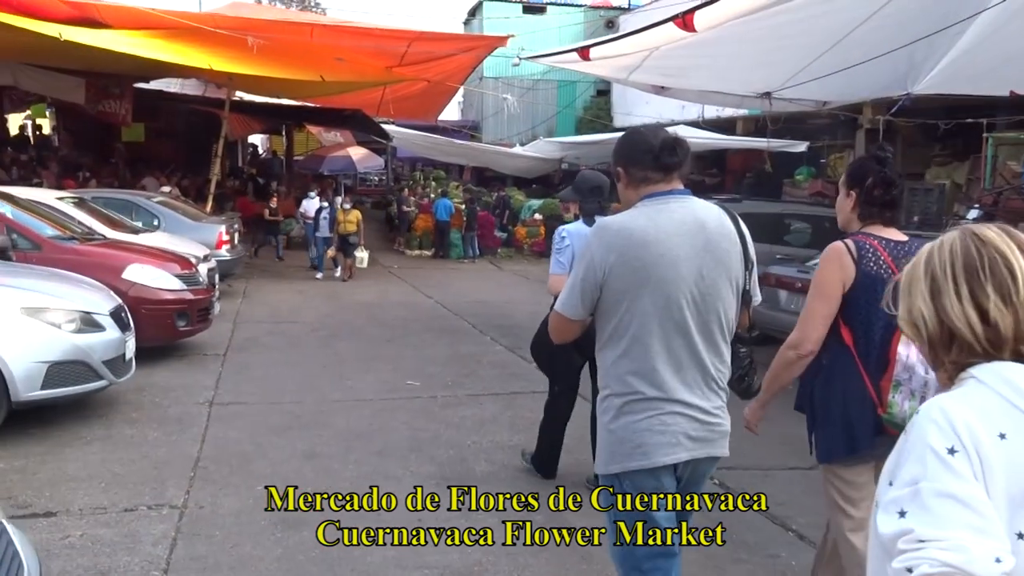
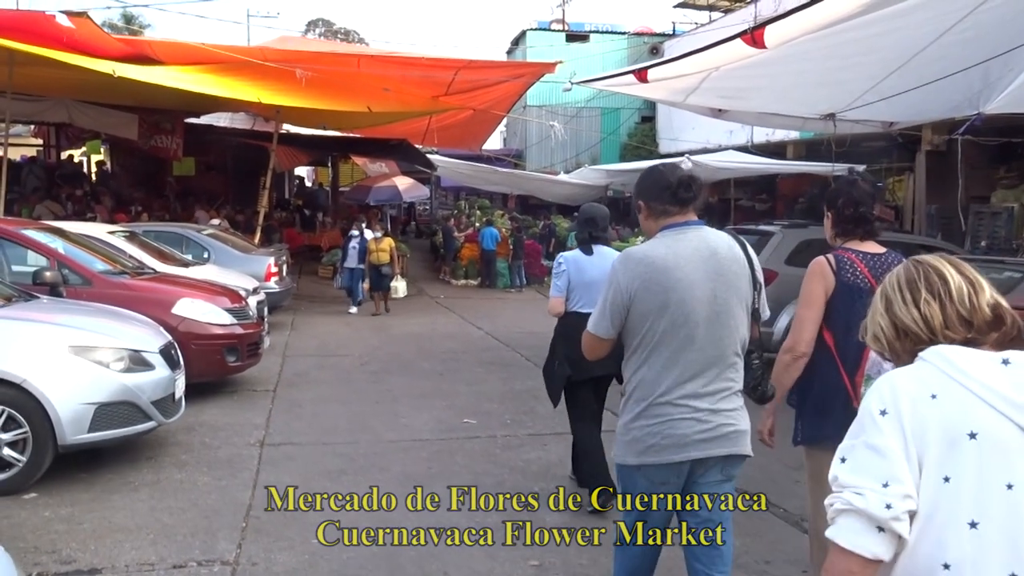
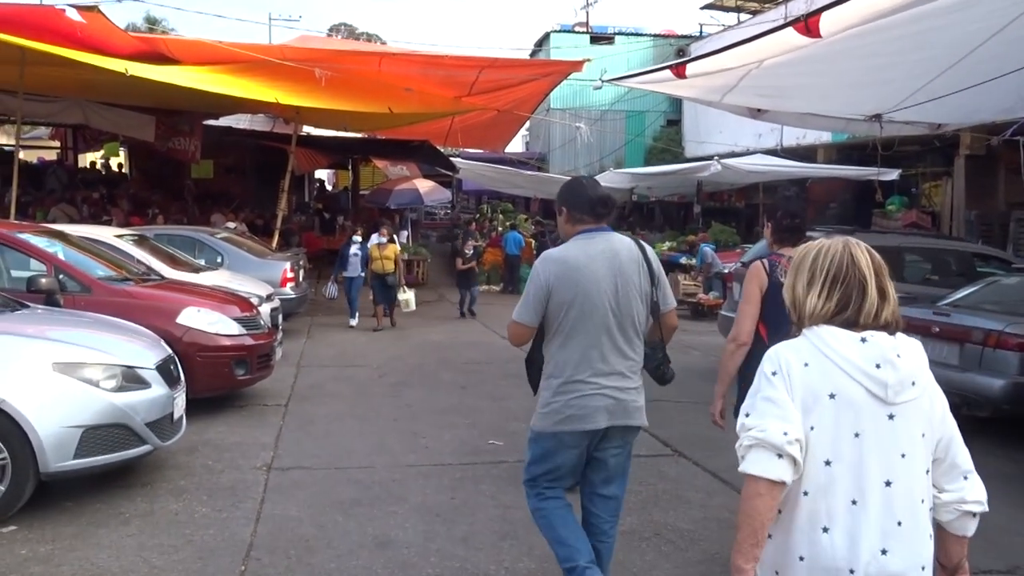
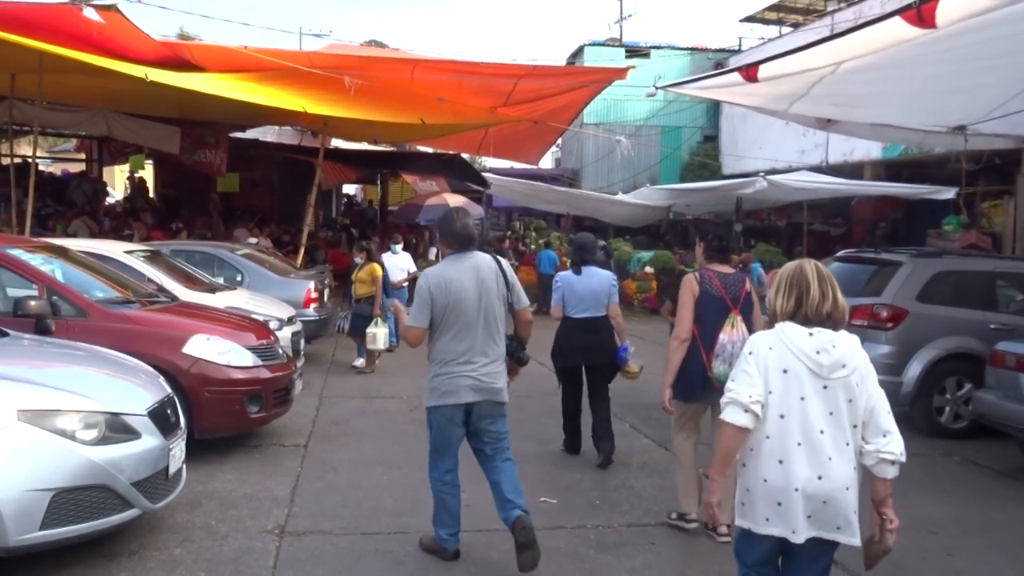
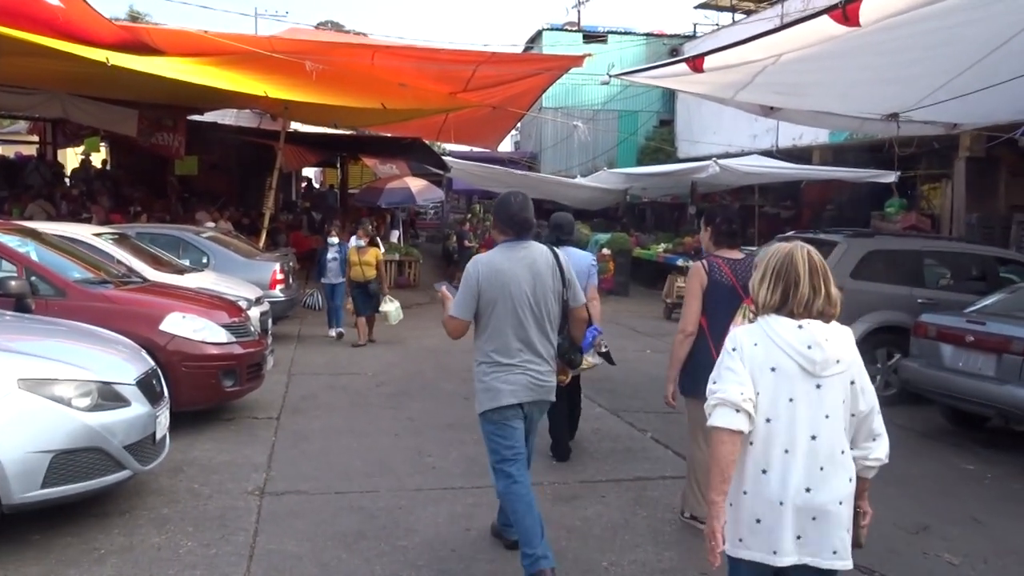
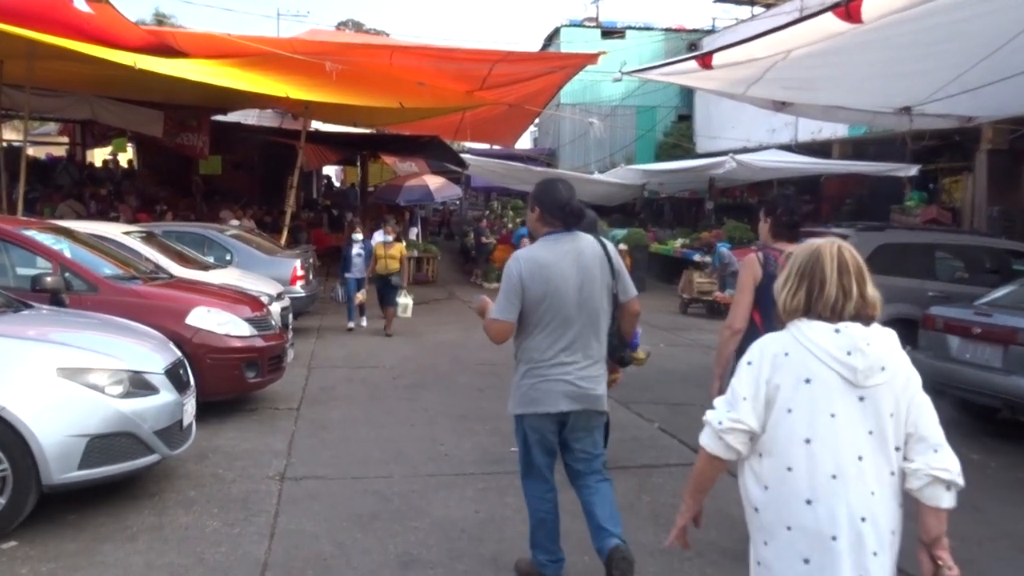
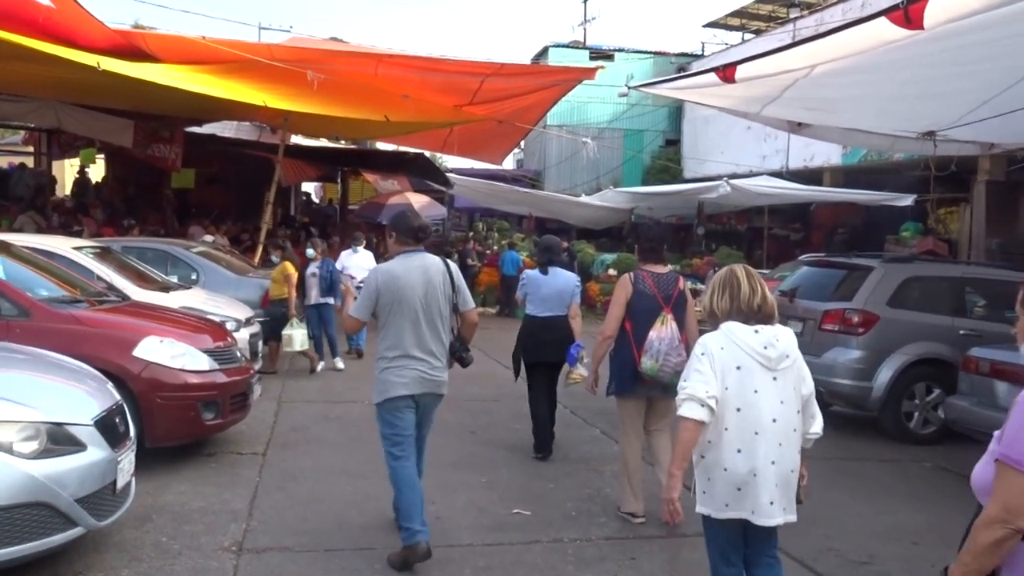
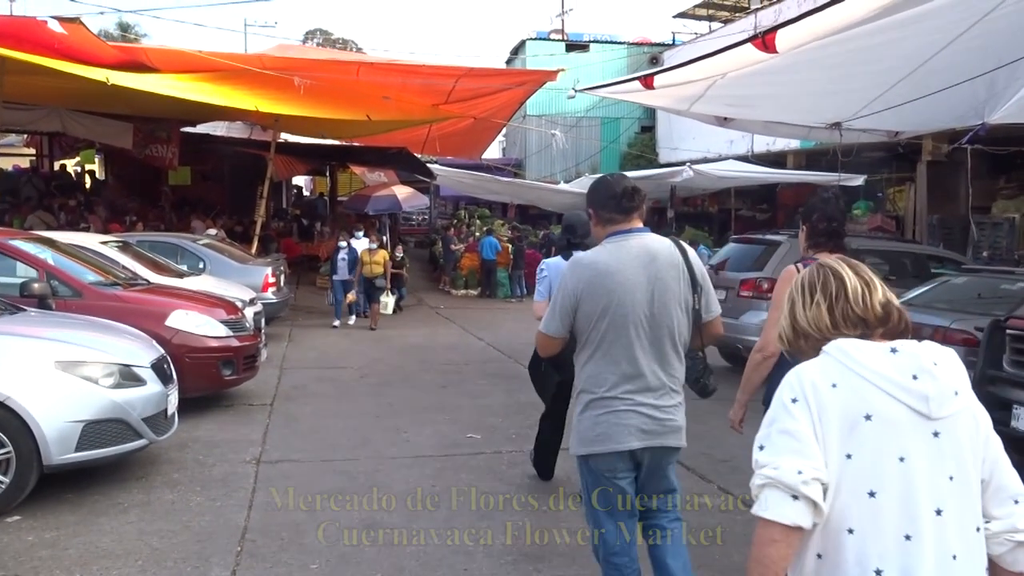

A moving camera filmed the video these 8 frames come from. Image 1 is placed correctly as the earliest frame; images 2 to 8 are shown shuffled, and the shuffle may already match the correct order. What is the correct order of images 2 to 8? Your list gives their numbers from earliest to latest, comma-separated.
2, 8, 3, 6, 5, 4, 7
